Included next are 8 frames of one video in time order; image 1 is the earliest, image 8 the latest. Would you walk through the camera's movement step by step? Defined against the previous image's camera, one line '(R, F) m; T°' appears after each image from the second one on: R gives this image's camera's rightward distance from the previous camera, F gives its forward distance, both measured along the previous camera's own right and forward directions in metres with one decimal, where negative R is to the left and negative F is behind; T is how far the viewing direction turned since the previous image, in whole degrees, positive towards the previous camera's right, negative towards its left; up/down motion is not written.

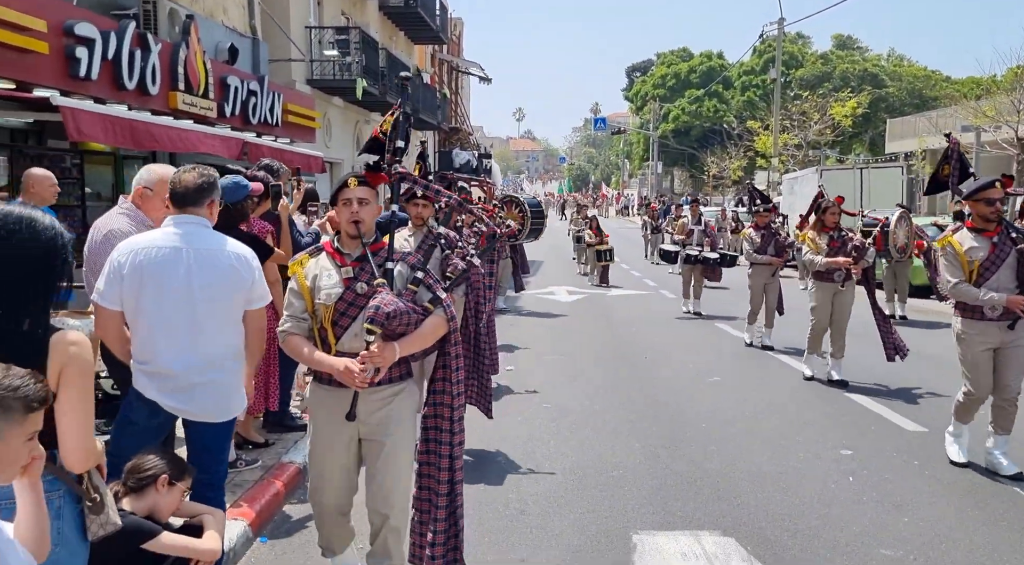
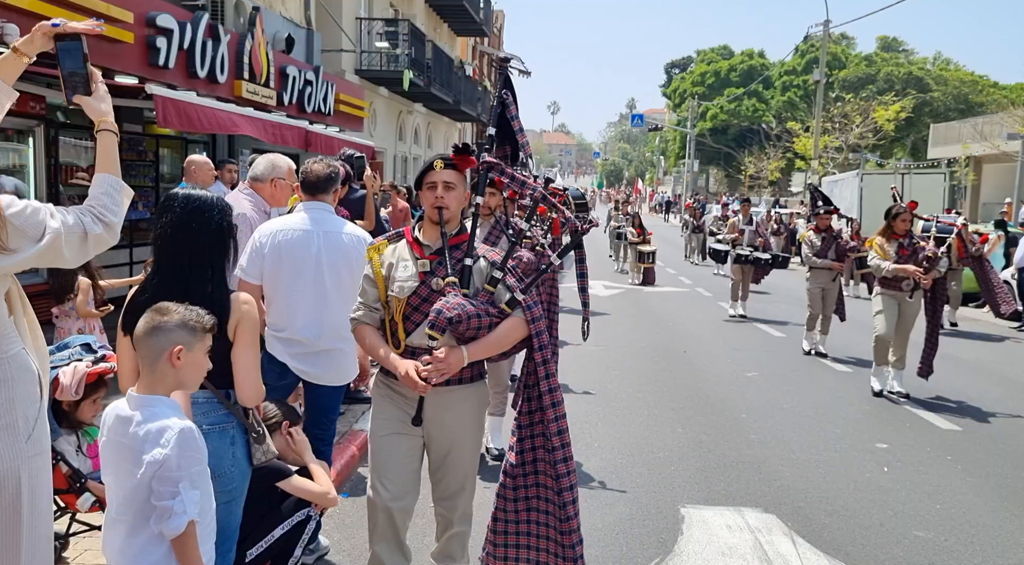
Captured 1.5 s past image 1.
(-0.2, -0.4) m; -2°
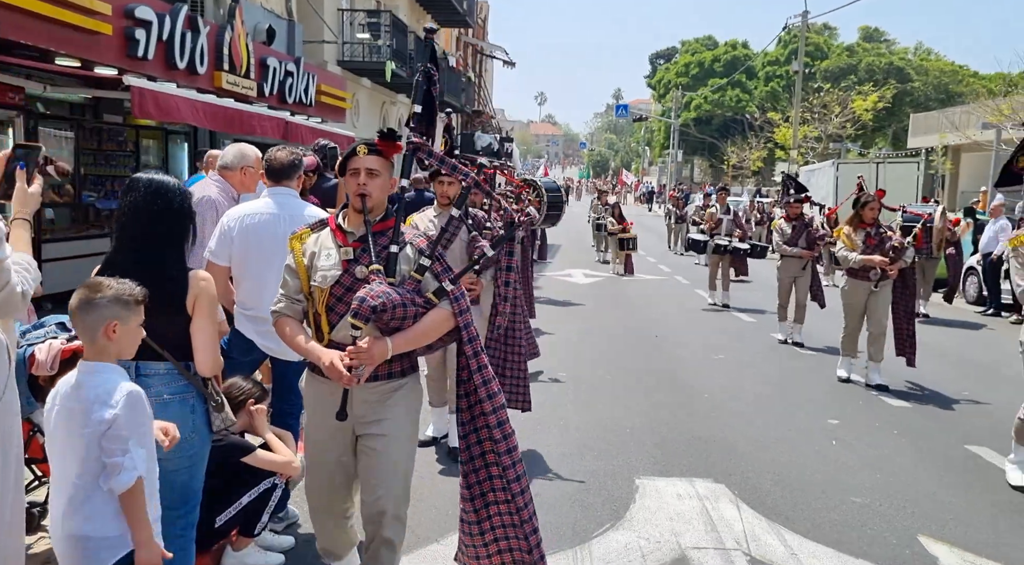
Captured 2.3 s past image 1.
(+0.1, -0.3) m; +1°
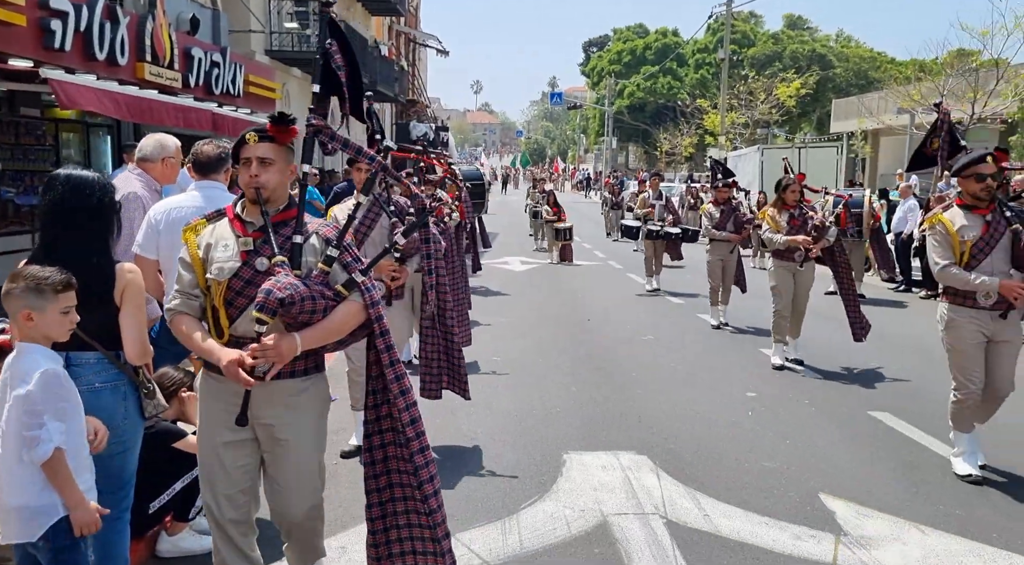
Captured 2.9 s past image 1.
(+0.1, -0.2) m; +4°
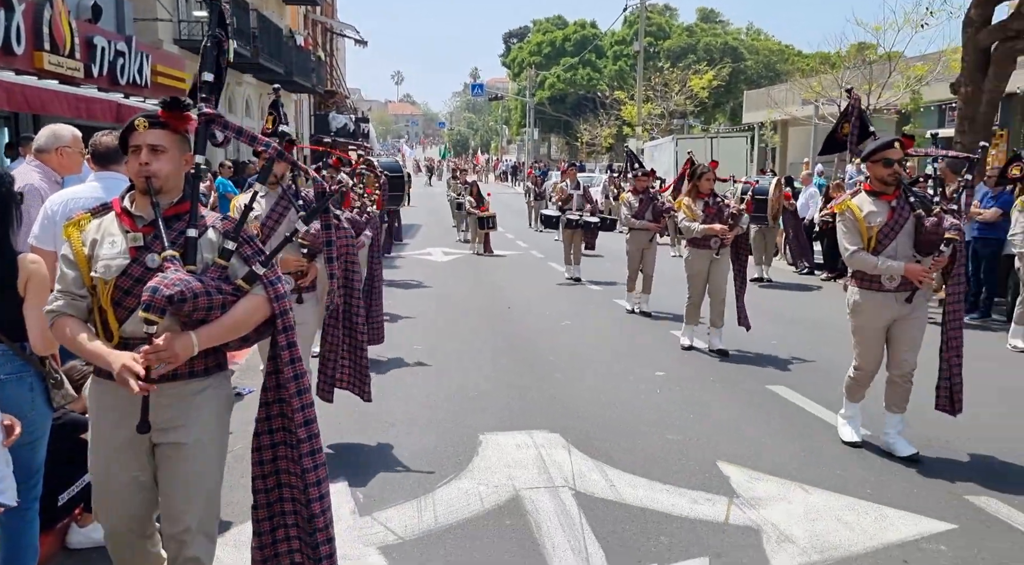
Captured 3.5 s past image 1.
(+0.1, -0.2) m; +5°
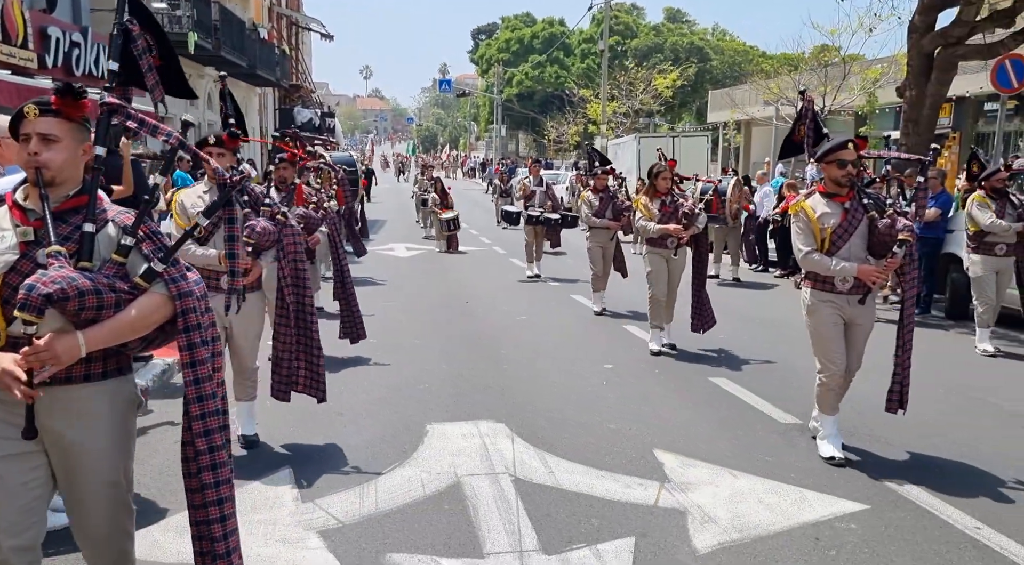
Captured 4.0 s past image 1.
(+0.1, -0.1) m; +2°
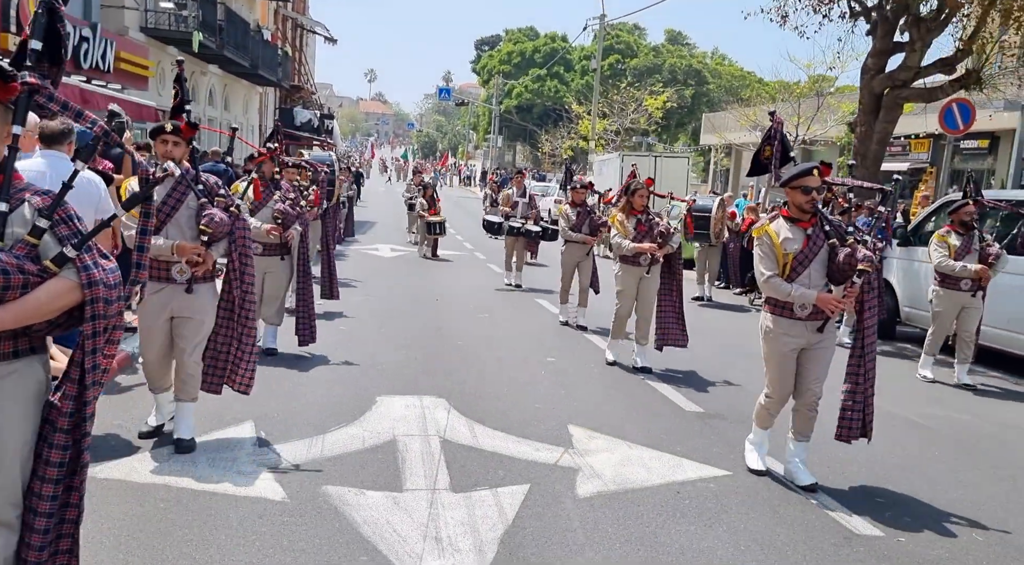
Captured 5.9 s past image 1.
(+0.4, -0.9) m; 0°
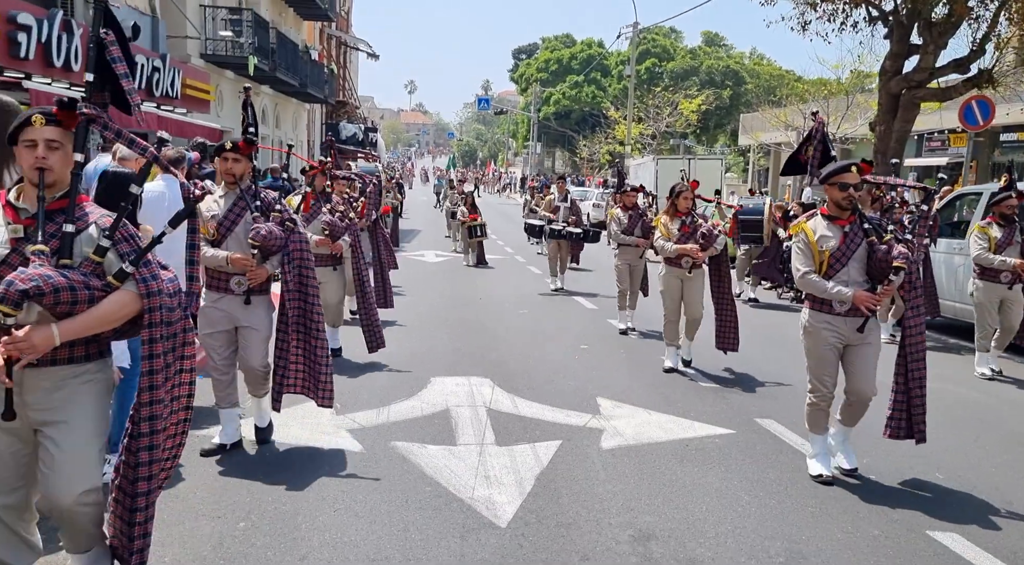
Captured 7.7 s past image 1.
(+0.1, -1.0) m; -3°
